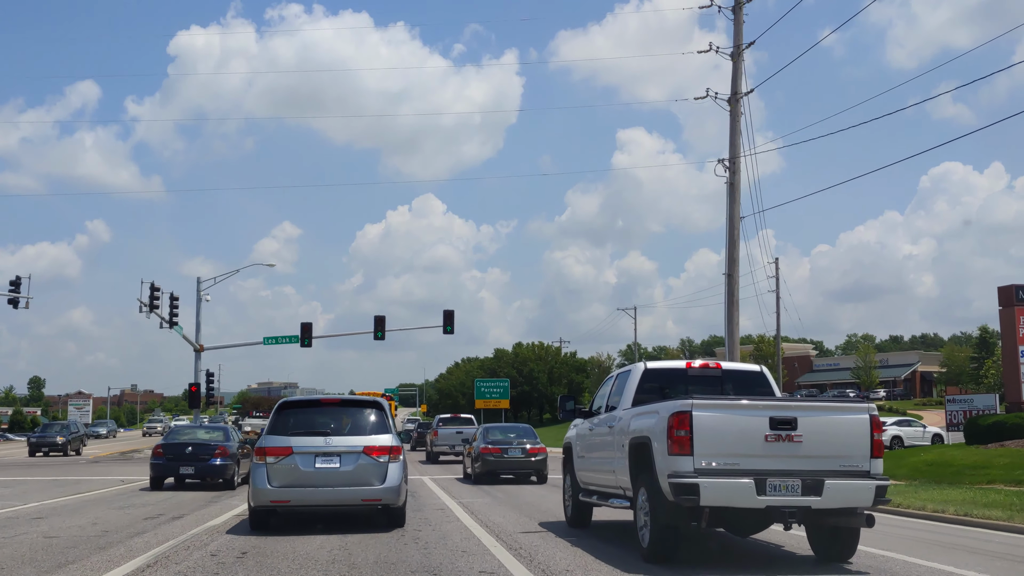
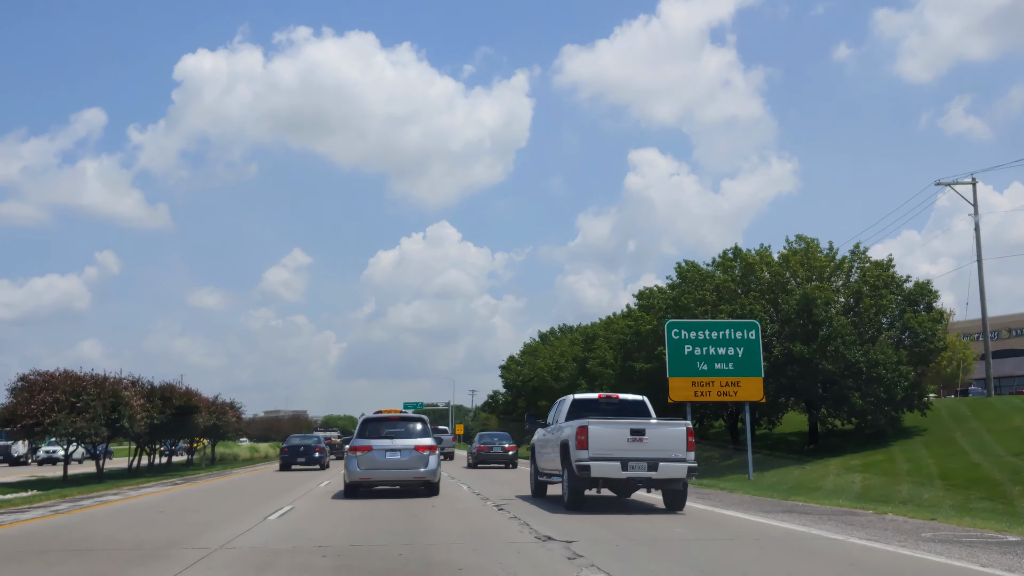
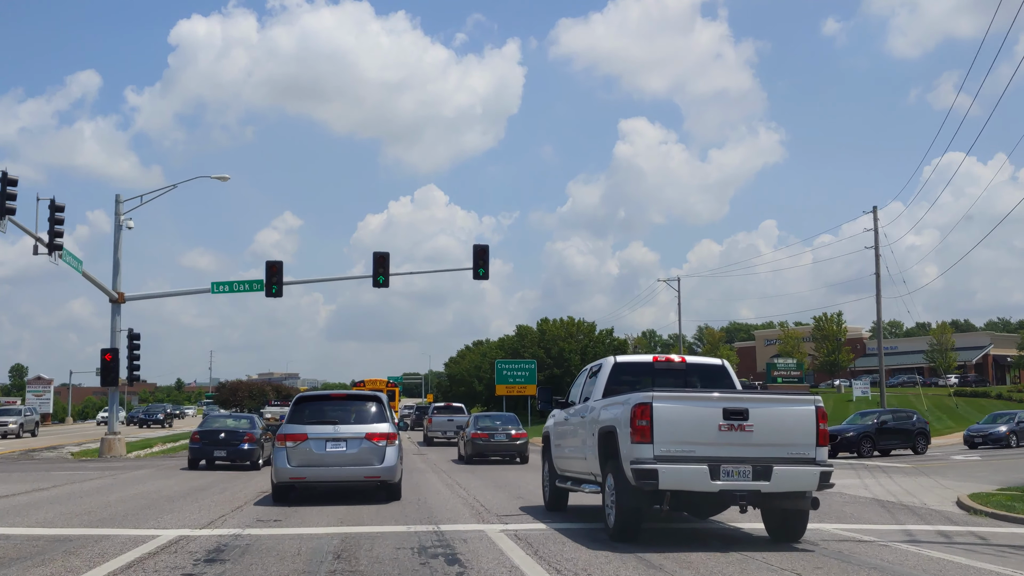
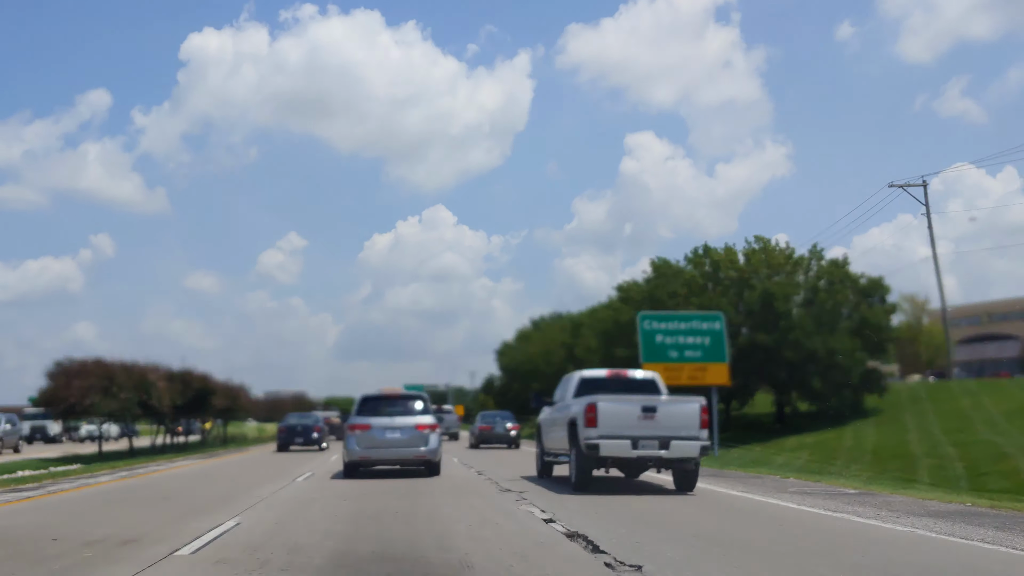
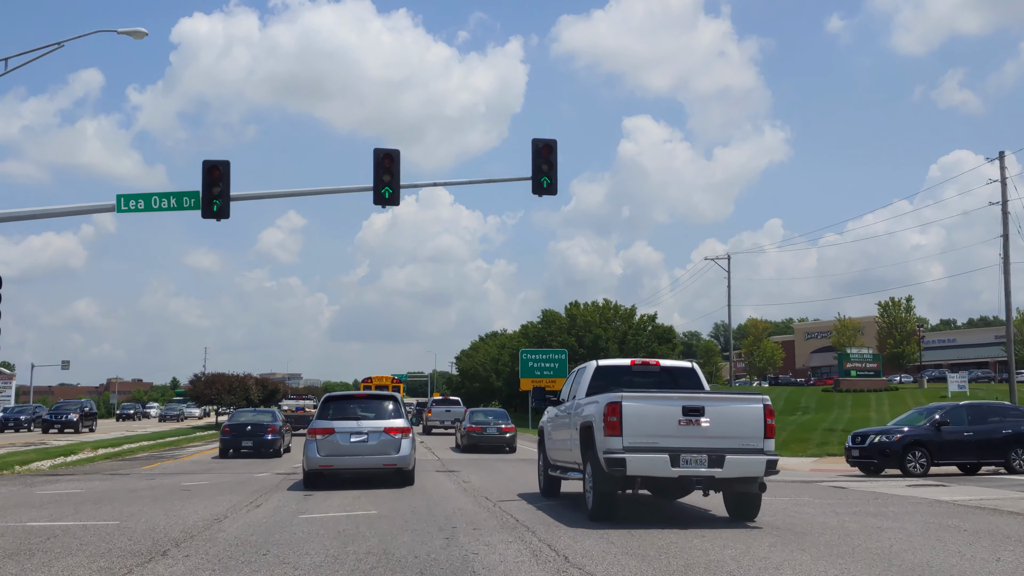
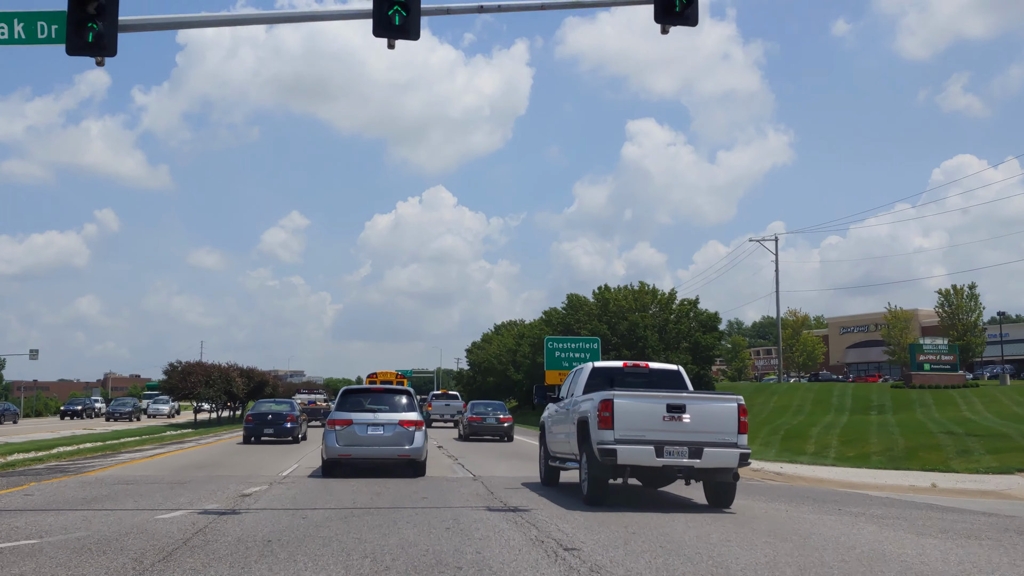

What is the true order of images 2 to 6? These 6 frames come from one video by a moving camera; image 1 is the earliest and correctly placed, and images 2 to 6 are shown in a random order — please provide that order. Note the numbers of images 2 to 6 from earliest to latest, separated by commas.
3, 5, 6, 4, 2
